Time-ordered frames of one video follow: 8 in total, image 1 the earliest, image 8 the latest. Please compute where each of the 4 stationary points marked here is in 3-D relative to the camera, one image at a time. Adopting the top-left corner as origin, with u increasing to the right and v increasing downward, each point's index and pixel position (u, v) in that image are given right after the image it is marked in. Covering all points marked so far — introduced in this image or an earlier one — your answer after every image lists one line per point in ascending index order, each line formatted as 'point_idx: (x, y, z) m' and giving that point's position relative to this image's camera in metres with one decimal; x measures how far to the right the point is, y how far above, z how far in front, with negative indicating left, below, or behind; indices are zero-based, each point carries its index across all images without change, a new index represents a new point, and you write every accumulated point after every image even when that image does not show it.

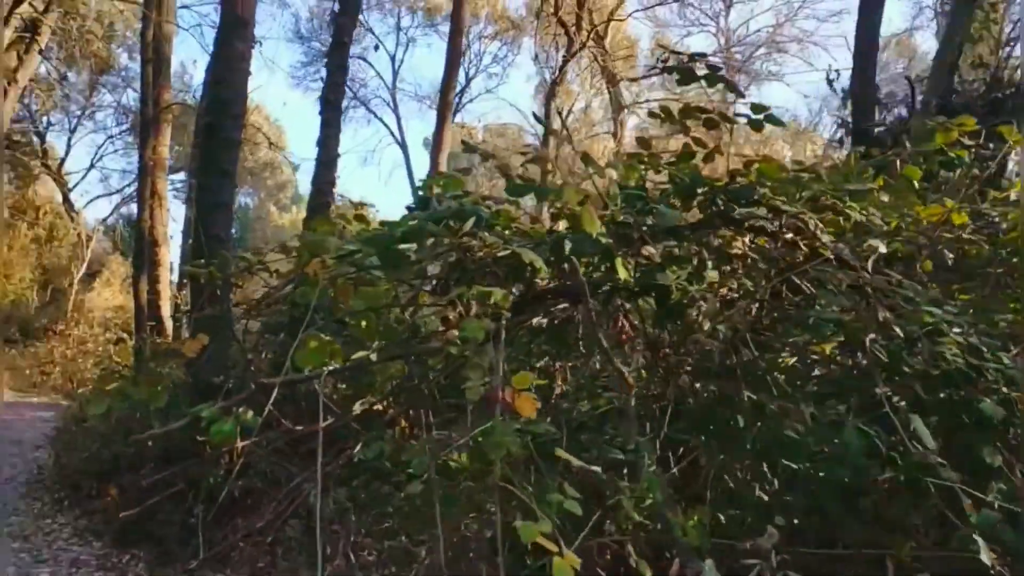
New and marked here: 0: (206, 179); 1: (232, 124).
0: (-2.2, +0.8, +5.4) m
1: (-2.0, +1.2, +5.4) m
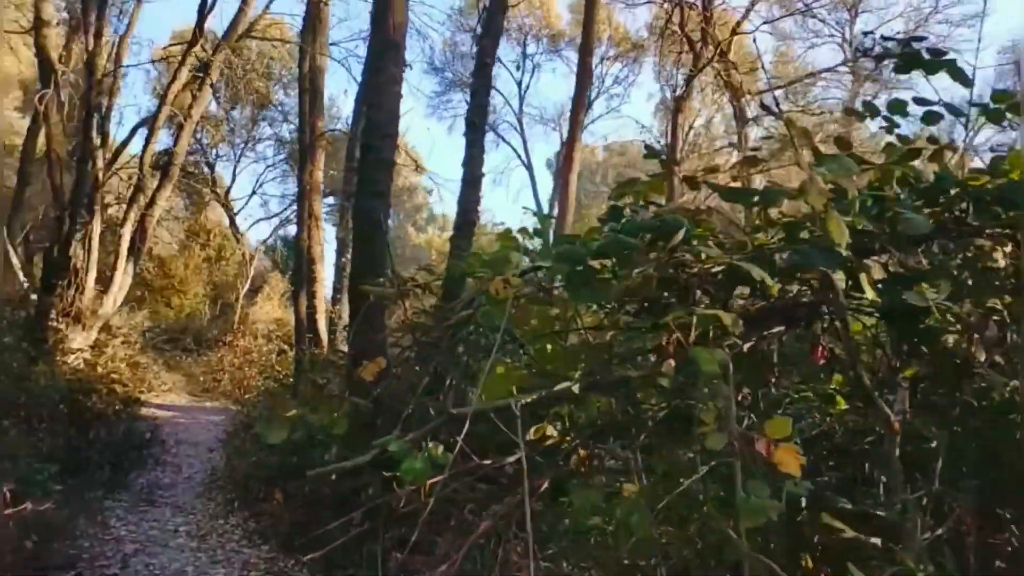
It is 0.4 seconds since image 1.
0: (-1.1, +0.7, +5.7) m
1: (-0.9, +1.1, +5.6) m
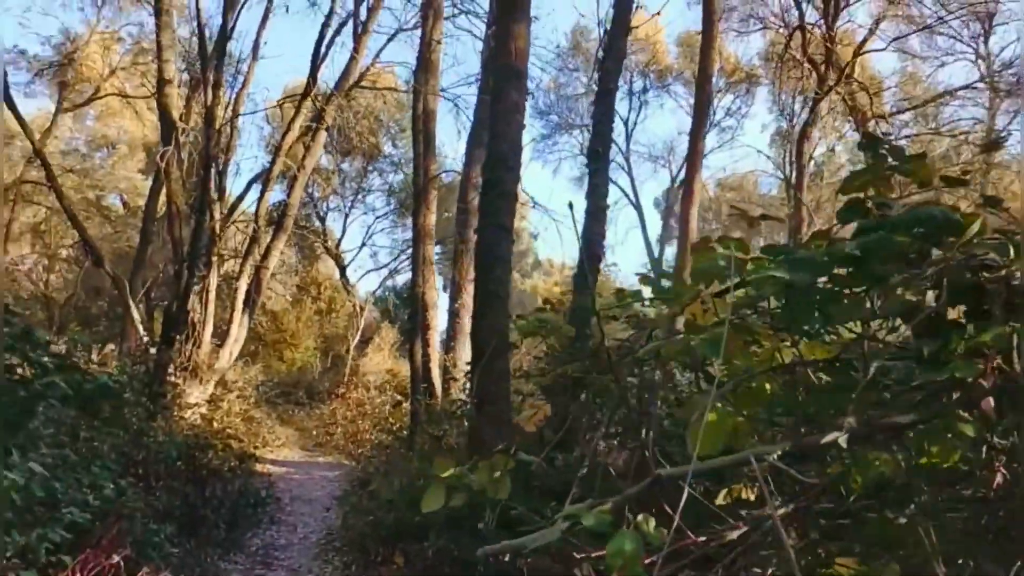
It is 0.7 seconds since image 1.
0: (-0.2, +0.4, +5.2) m
1: (0.0, +0.8, +5.2) m
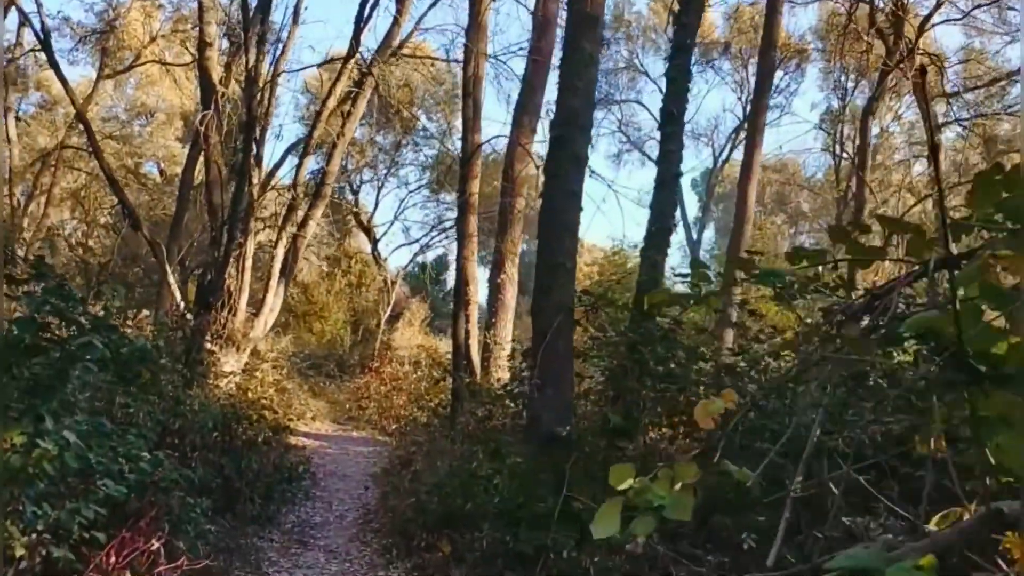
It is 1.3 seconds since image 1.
0: (+0.3, +0.6, +4.8) m
1: (+0.5, +1.0, +4.7) m
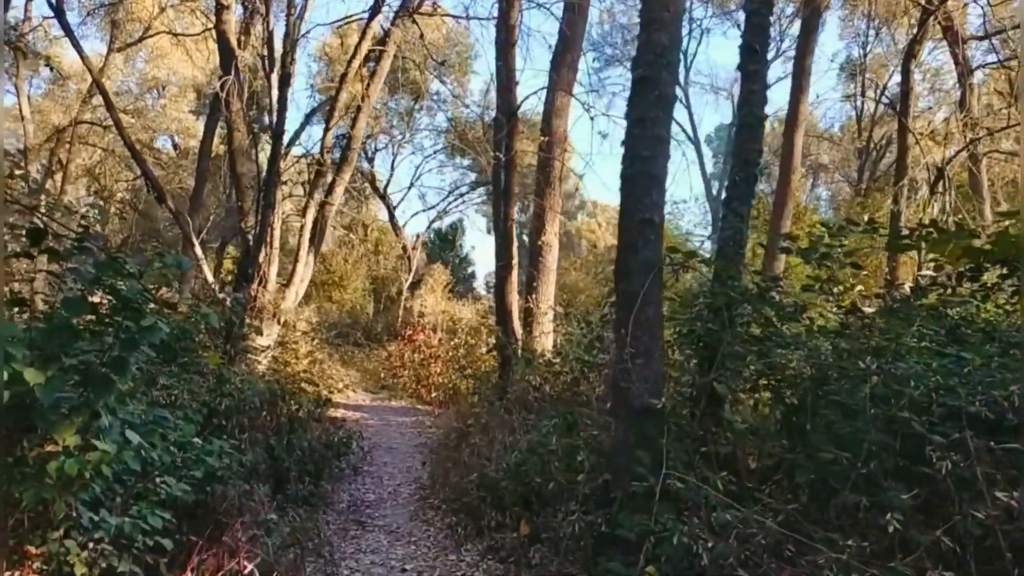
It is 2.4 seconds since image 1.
0: (+0.7, +0.8, +4.3) m
1: (+0.9, +1.2, +4.2) m
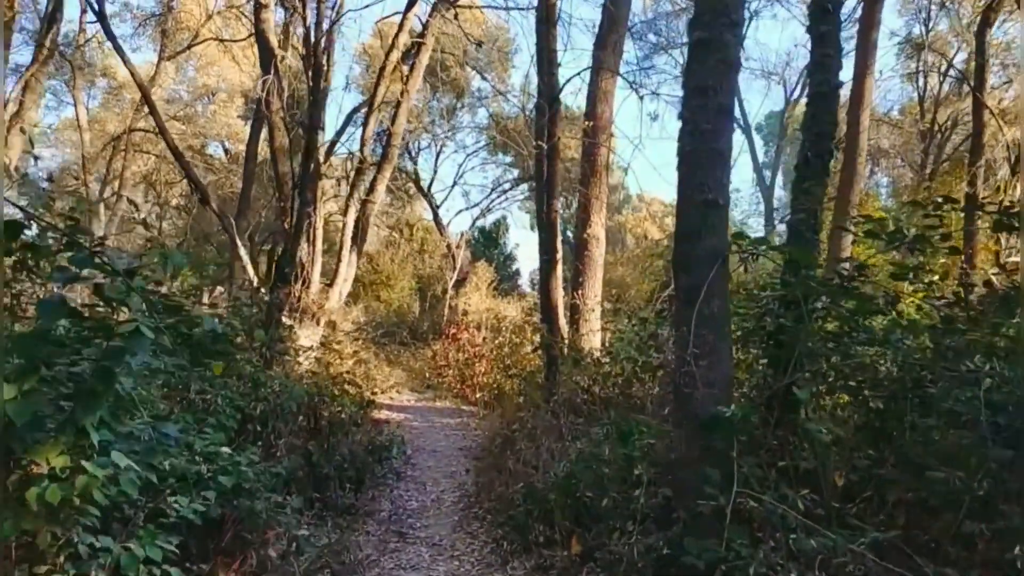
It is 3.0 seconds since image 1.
0: (+0.9, +0.9, +3.8) m
1: (+1.1, +1.3, +3.7) m
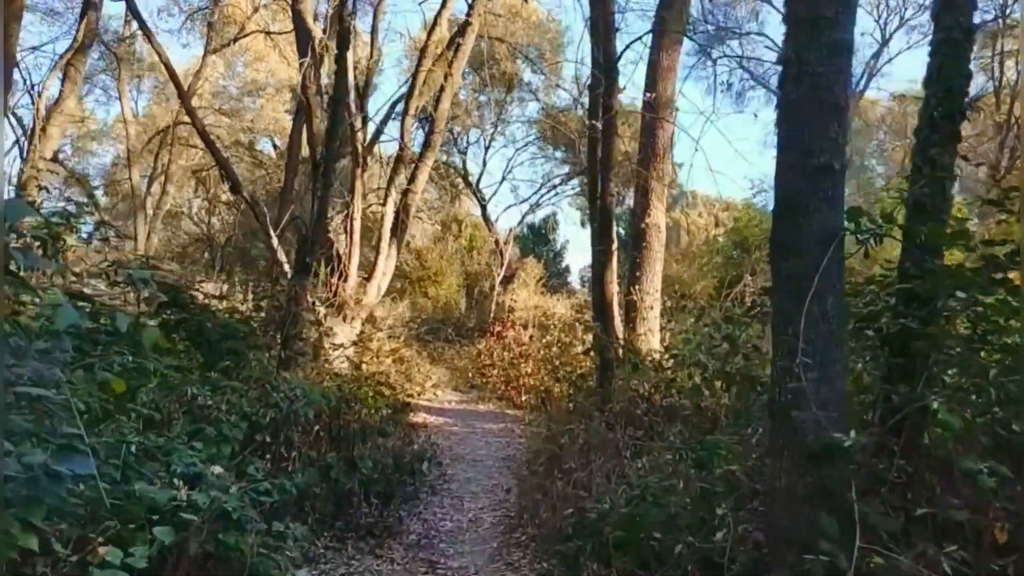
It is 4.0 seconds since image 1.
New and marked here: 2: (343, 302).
0: (+1.1, +0.9, +2.9) m
1: (+1.3, +1.3, +2.8) m
2: (-2.3, -0.2, +9.8) m
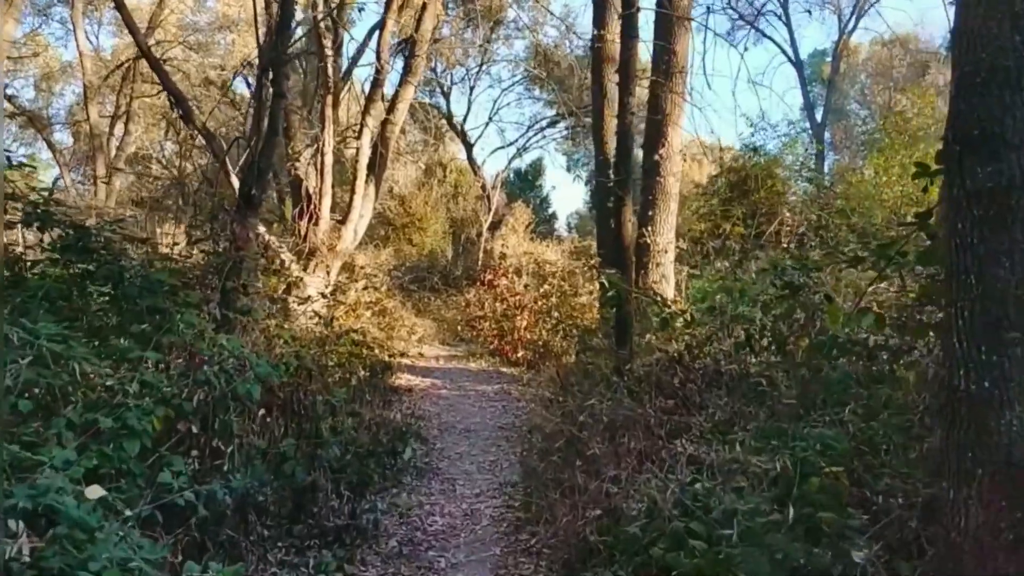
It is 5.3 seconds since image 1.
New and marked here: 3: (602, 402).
0: (+1.2, +1.1, +1.7) m
1: (+1.4, +1.5, +1.5) m
2: (-2.3, +0.5, +8.6) m
3: (+0.6, -0.7, +5.0) m
